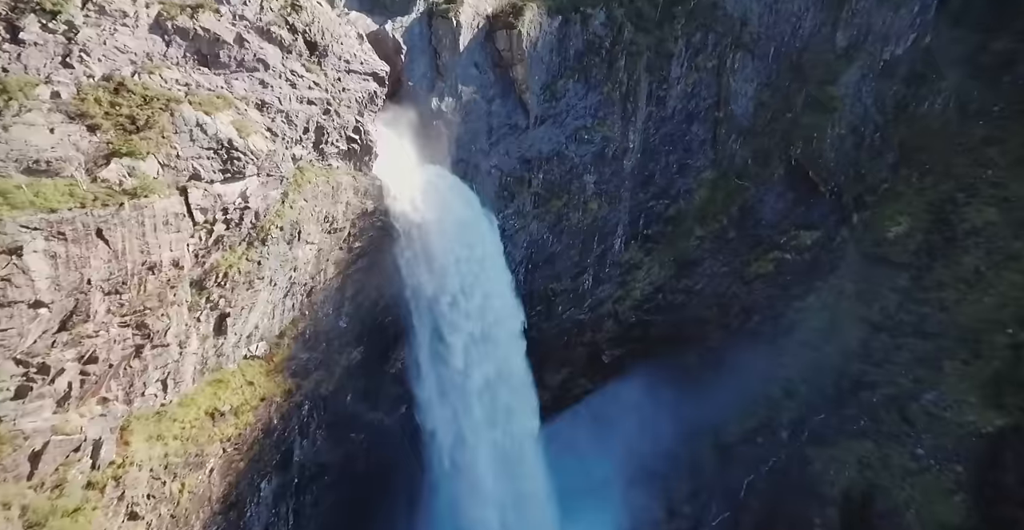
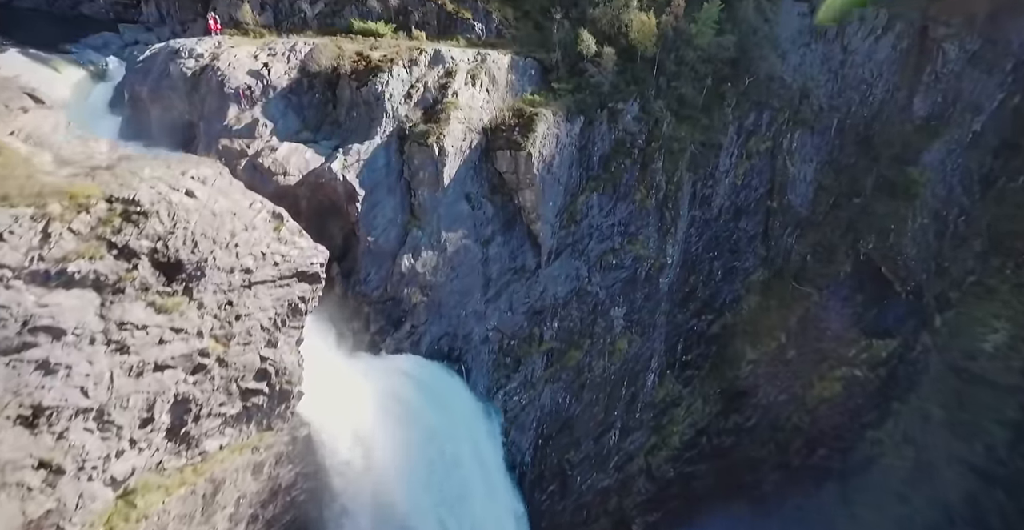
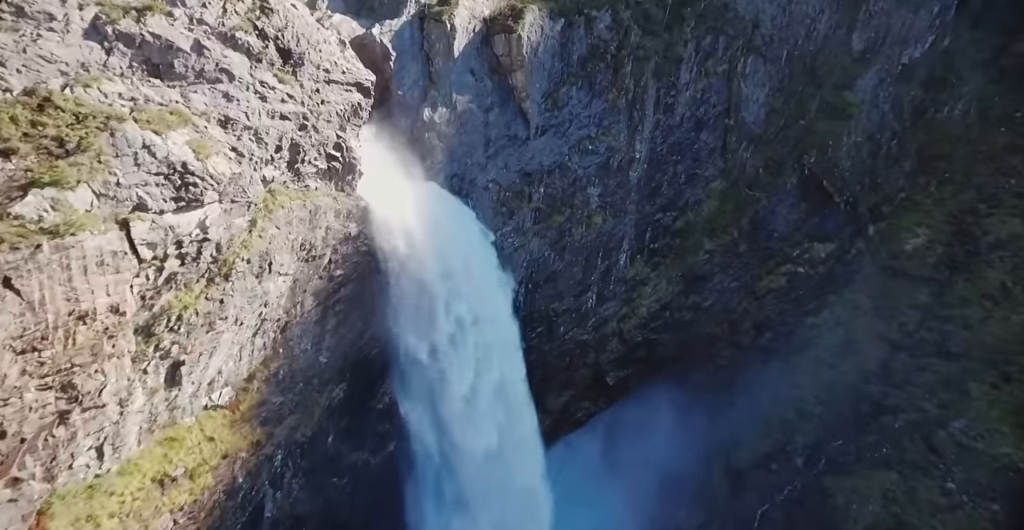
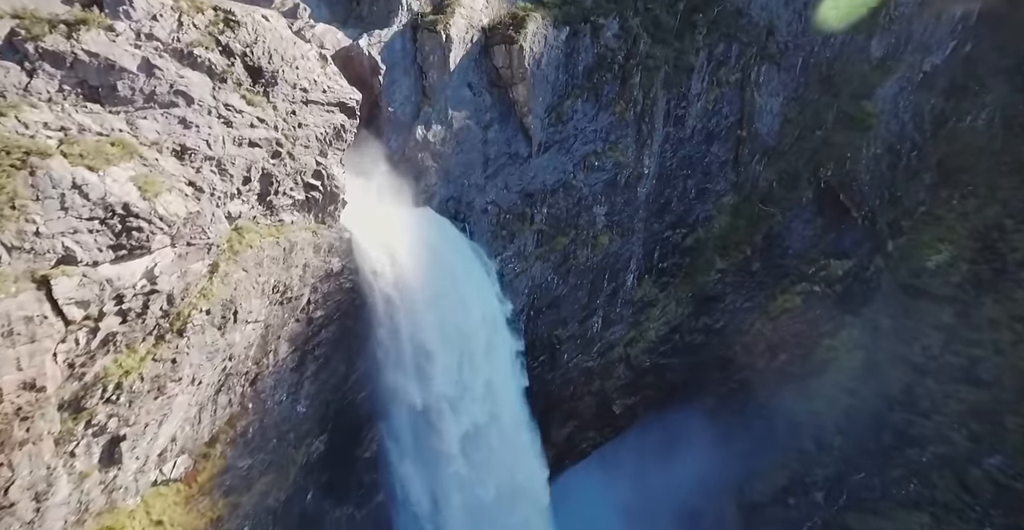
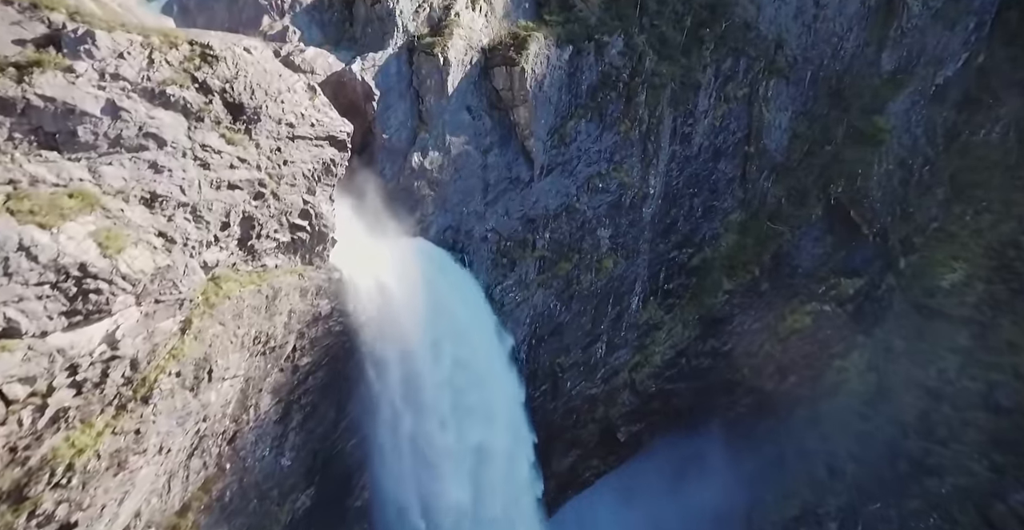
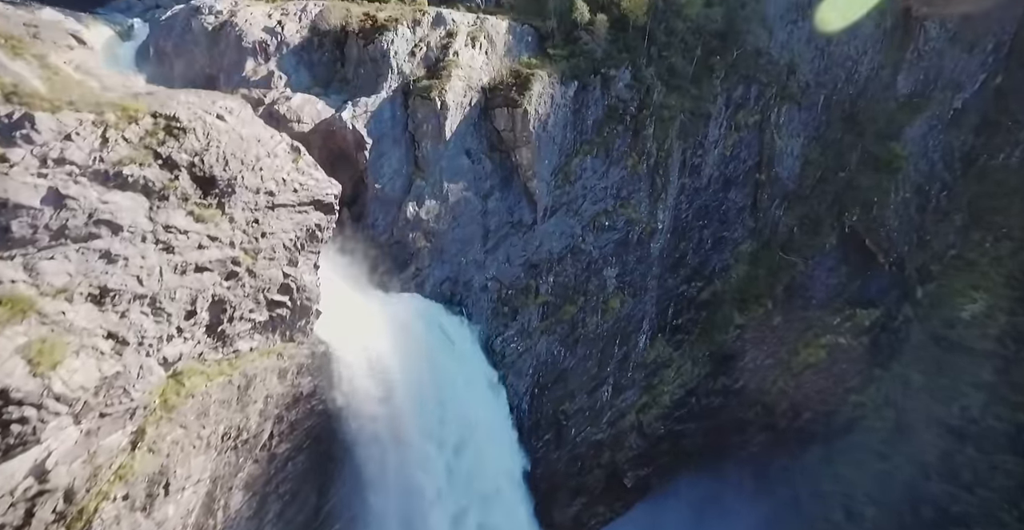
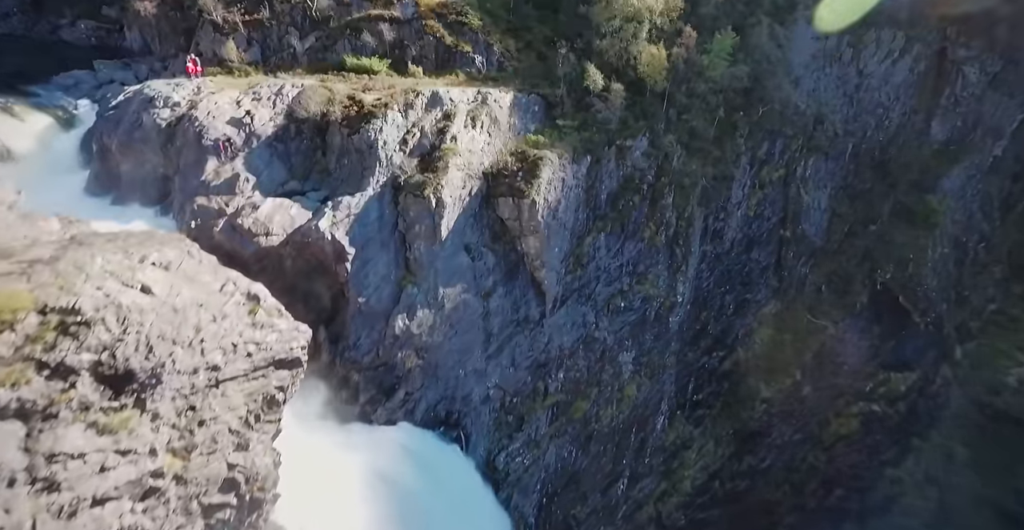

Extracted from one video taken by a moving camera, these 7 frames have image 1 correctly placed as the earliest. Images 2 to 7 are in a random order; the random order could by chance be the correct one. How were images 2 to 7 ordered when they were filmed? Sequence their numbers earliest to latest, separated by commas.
3, 4, 5, 6, 2, 7
